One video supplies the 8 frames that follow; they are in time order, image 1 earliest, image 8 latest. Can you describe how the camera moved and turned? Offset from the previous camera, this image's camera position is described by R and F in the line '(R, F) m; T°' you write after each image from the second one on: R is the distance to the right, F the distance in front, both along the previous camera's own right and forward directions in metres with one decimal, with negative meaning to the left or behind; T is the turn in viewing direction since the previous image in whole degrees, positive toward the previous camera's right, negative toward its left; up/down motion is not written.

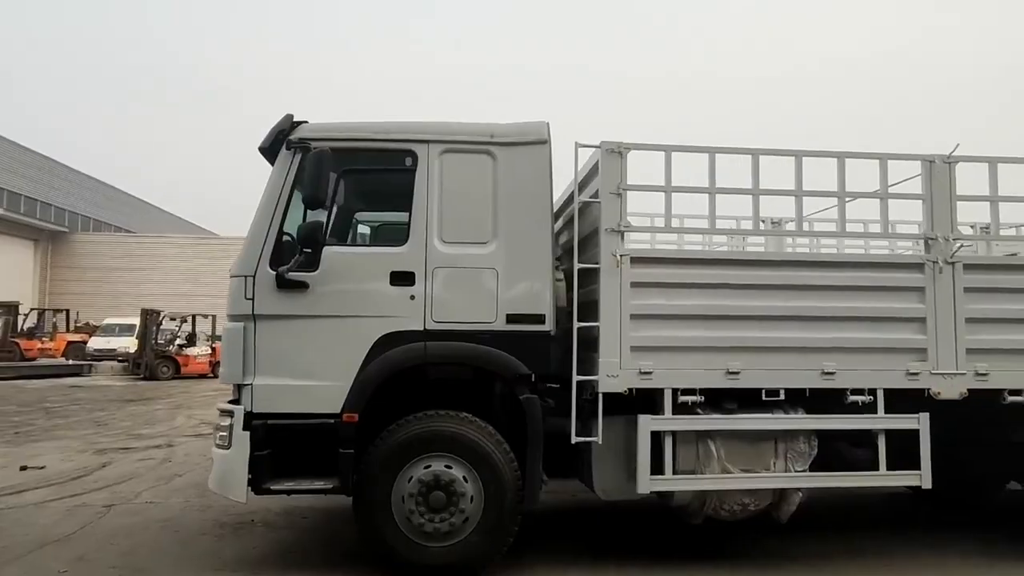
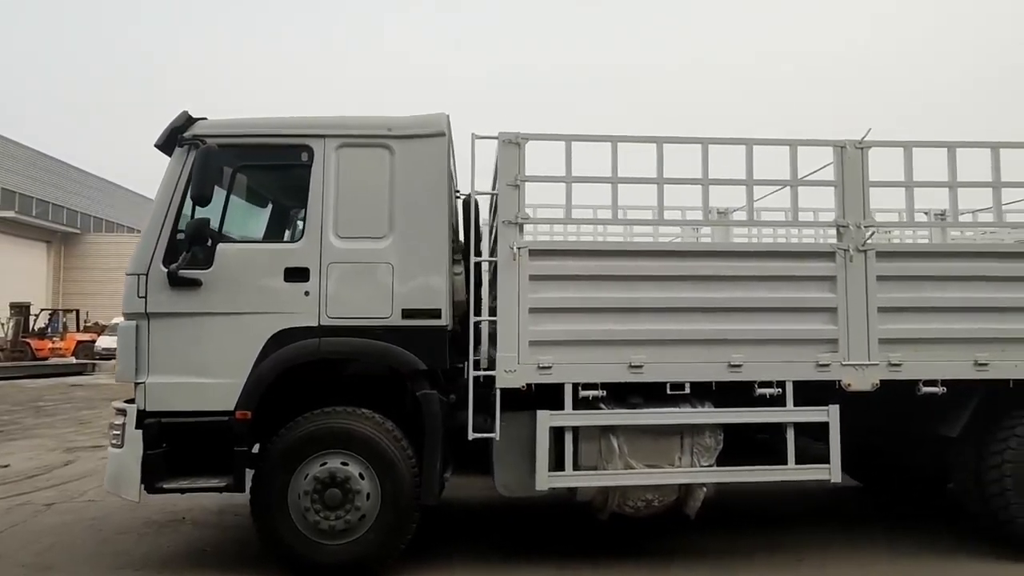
(+0.7, +0.1) m; -1°
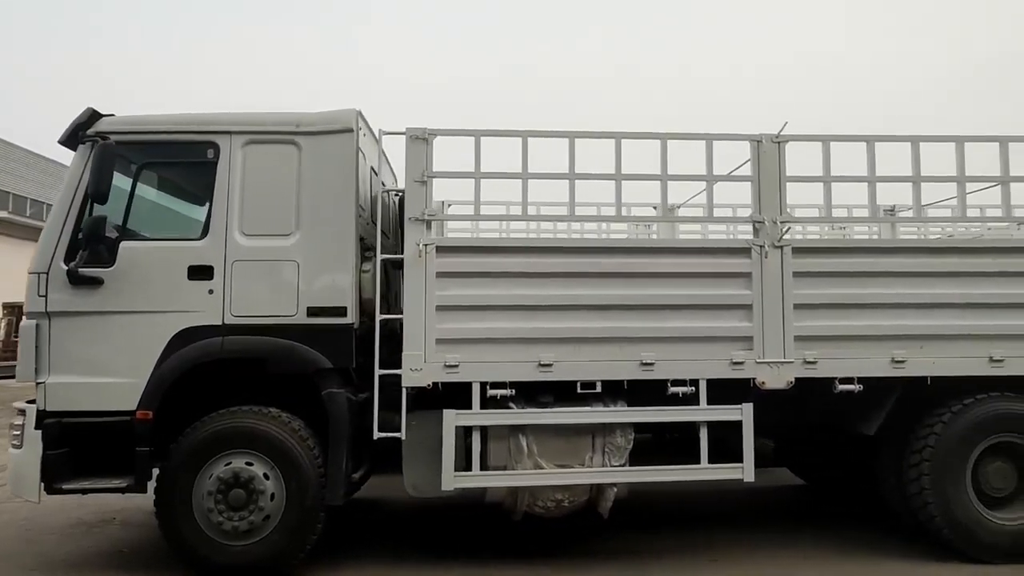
(+0.6, +0.1) m; 0°
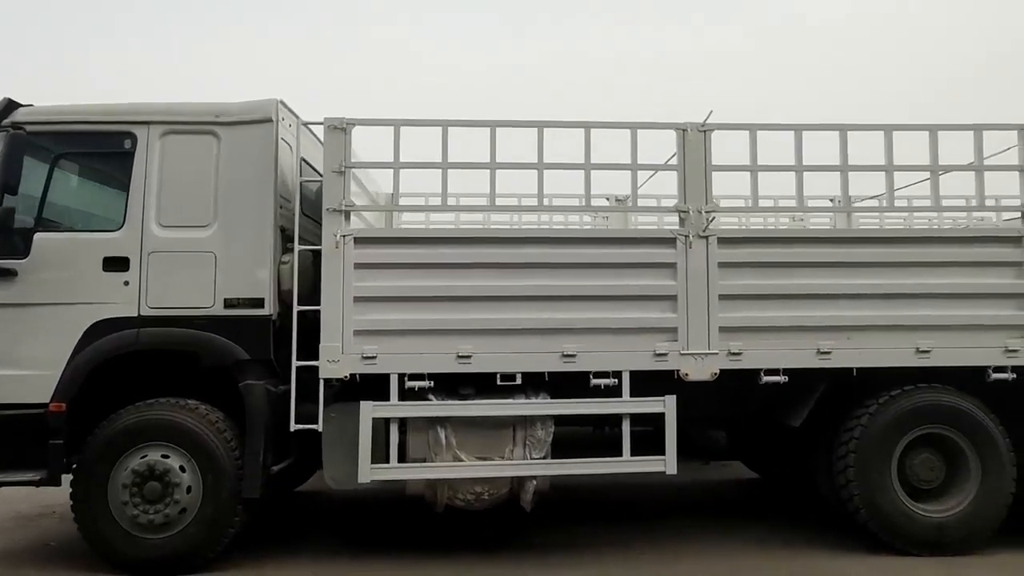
(+0.5, 0.0) m; 0°
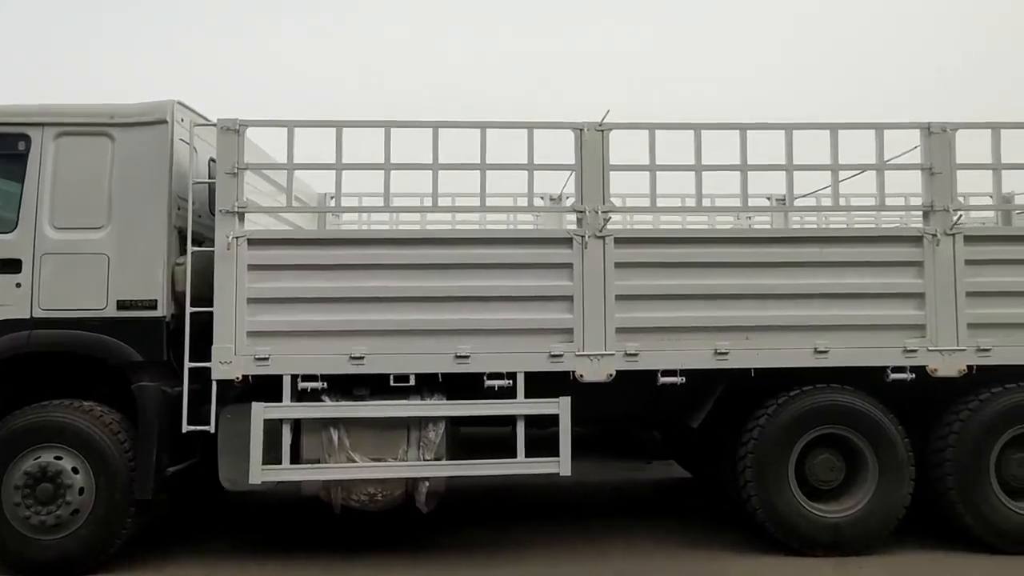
(+0.7, 0.0) m; 0°
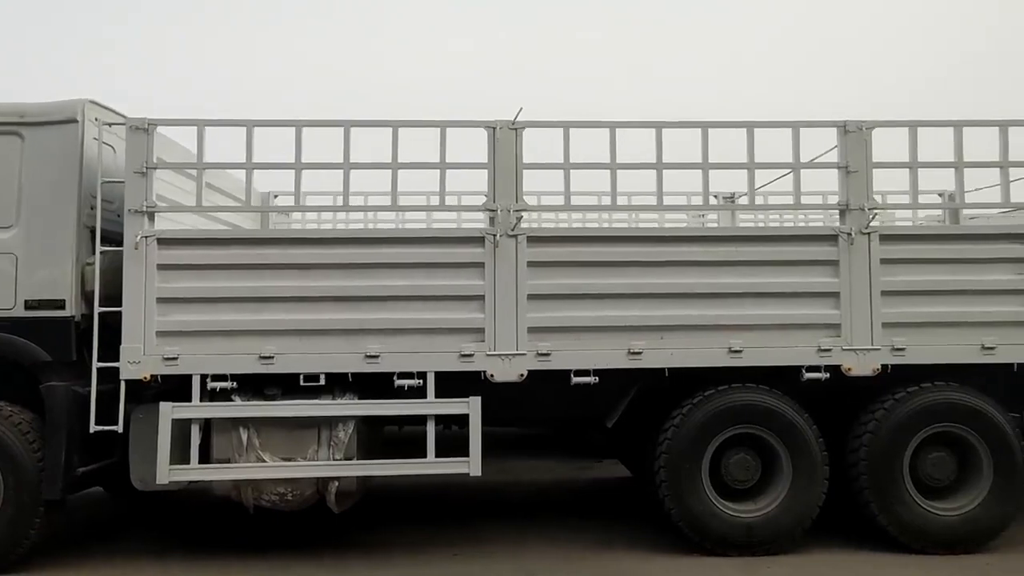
(+0.5, 0.0) m; 0°
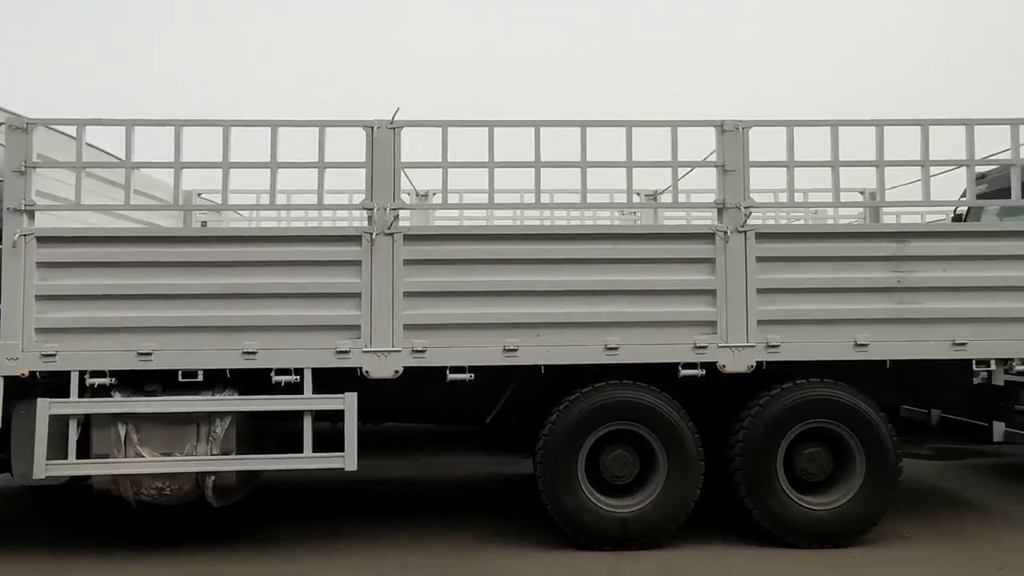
(+0.8, 0.0) m; 0°
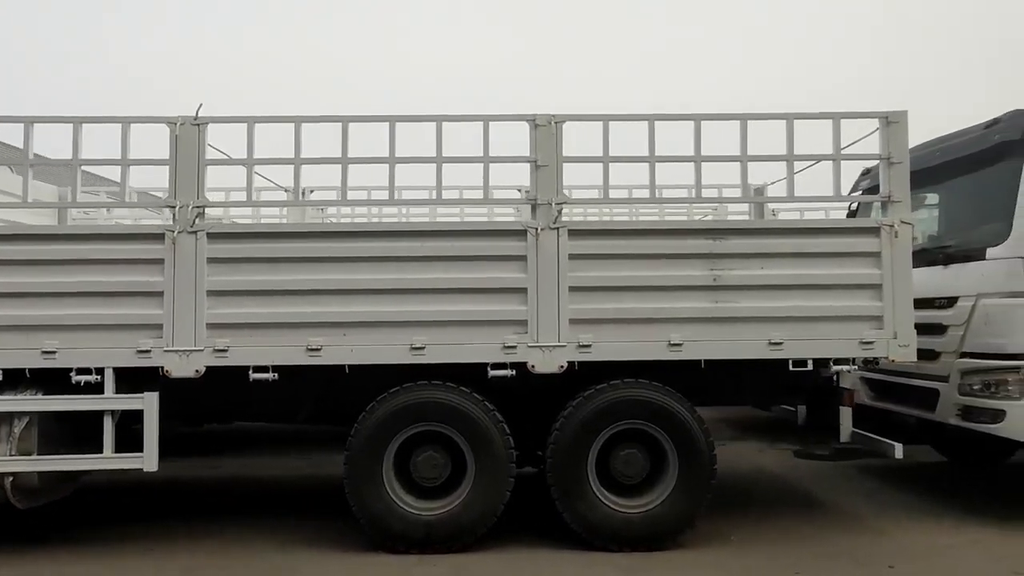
(+1.2, +0.1) m; -1°
